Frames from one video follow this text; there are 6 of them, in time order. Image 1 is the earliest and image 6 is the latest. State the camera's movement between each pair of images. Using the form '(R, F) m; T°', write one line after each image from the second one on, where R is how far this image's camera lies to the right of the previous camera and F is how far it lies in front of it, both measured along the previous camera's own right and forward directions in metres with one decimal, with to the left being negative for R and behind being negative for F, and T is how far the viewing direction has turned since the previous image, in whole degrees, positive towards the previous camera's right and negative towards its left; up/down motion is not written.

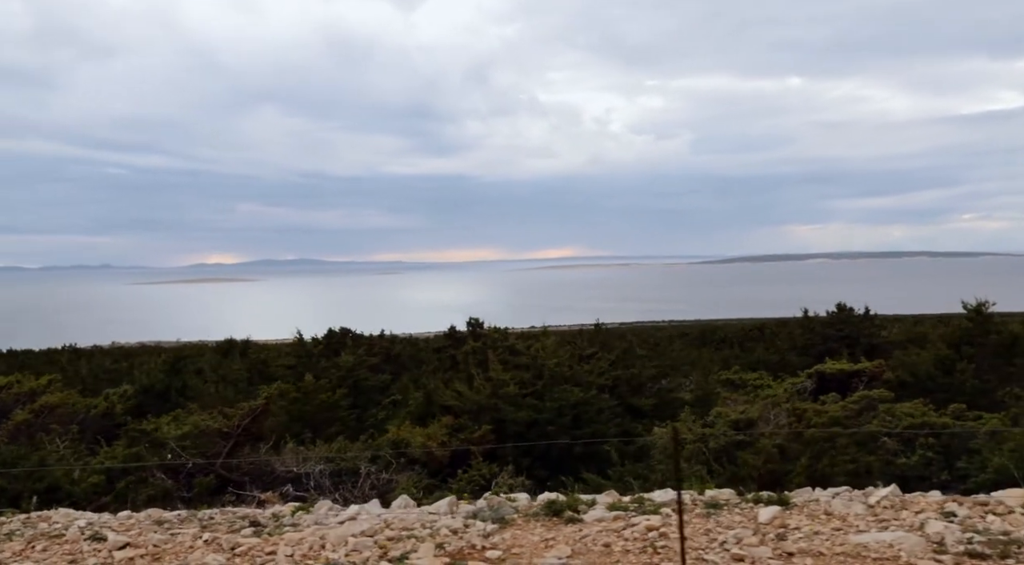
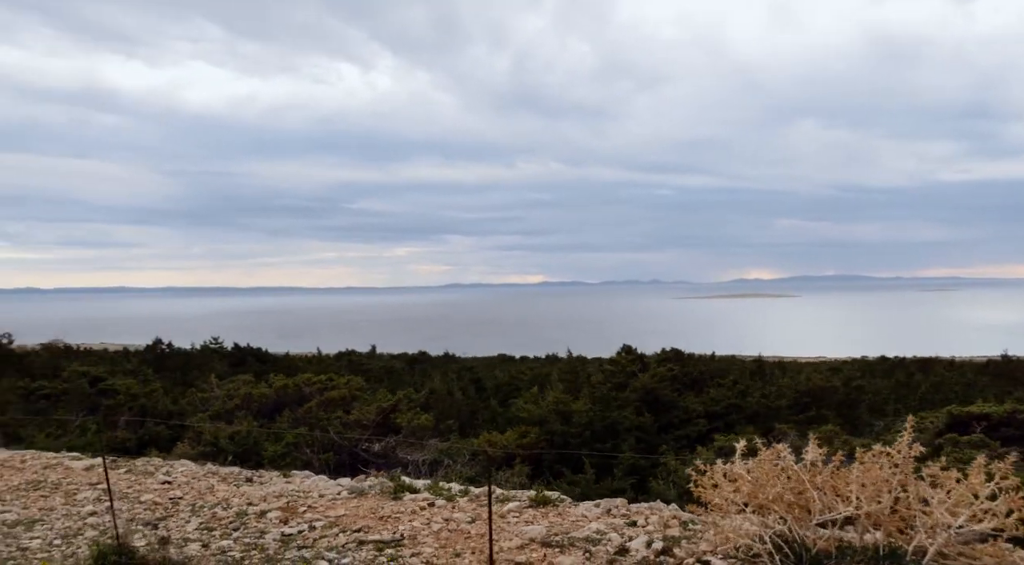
(+4.4, -0.4) m; -26°
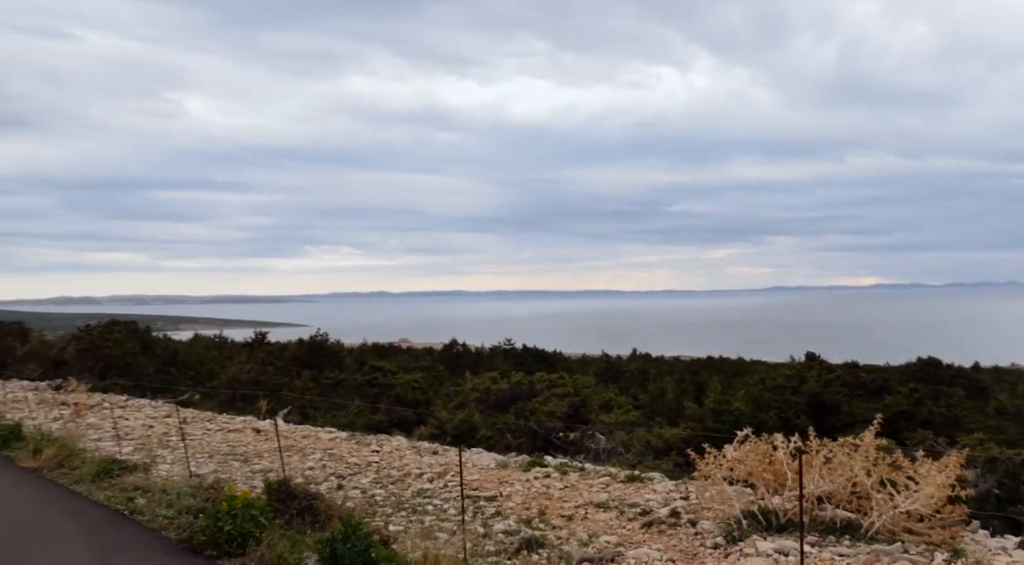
(+1.6, -1.0) m; -19°
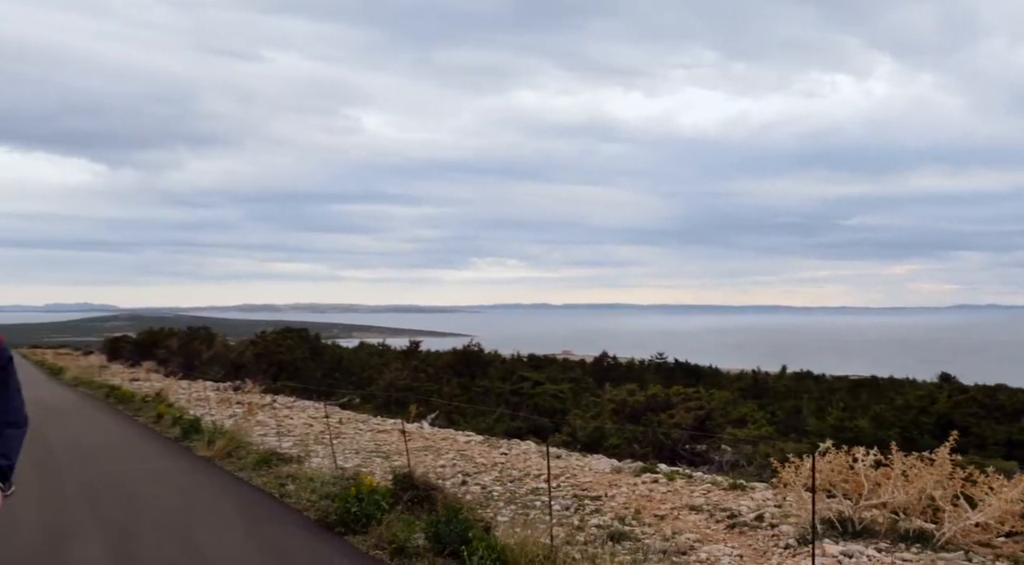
(+0.4, -0.6) m; -11°
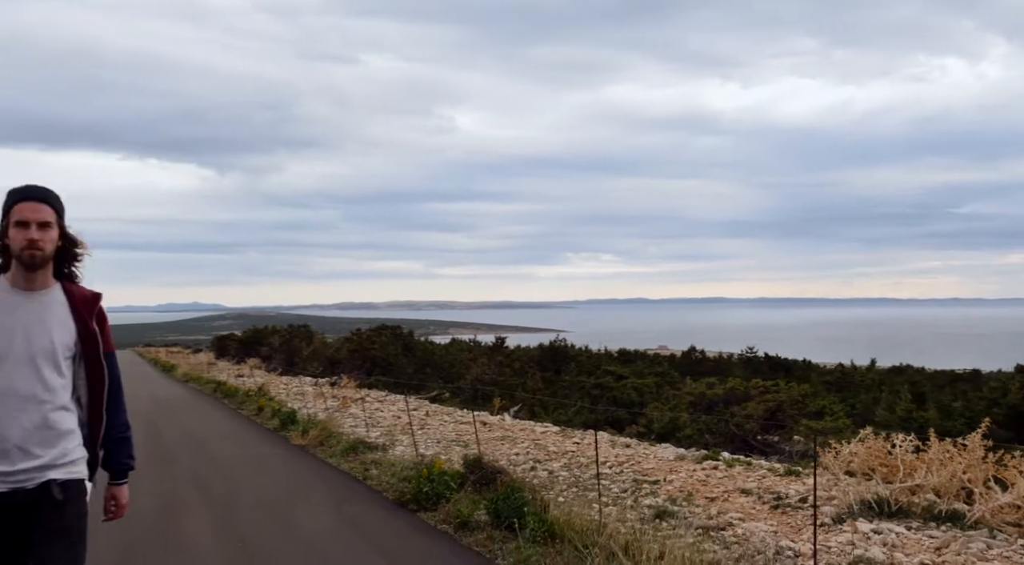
(+0.3, -0.5) m; -6°
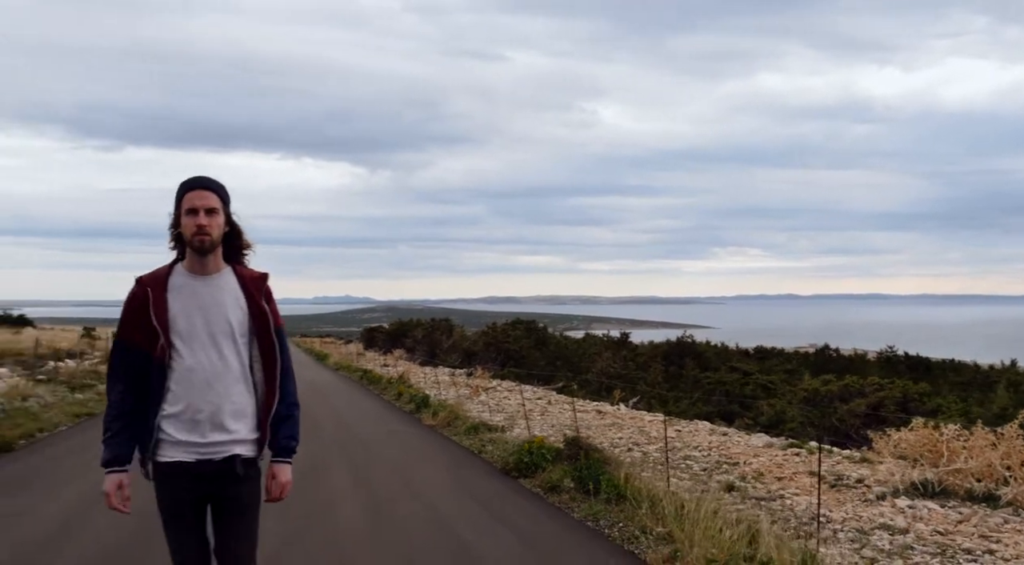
(+0.4, -0.9) m; -10°
